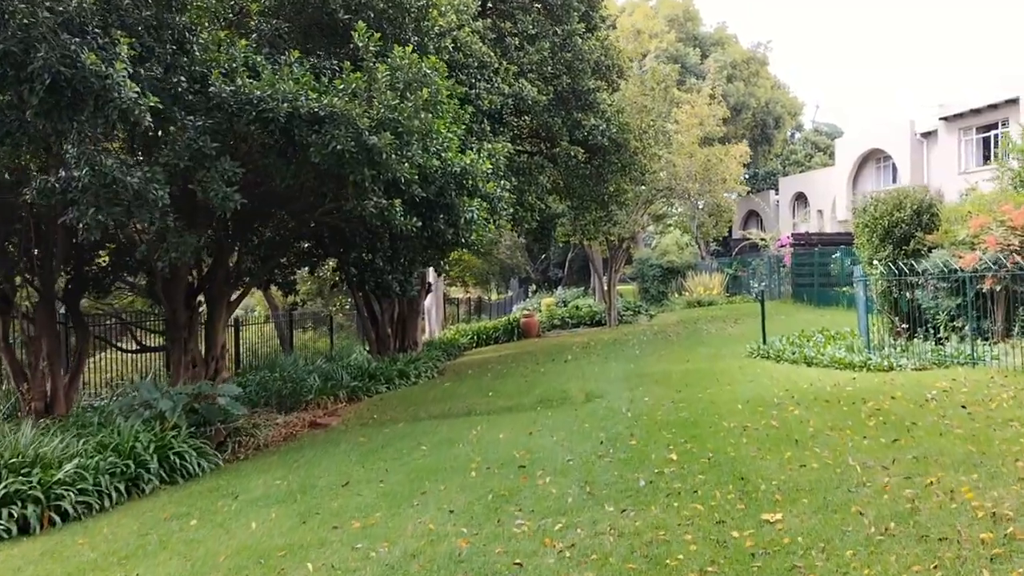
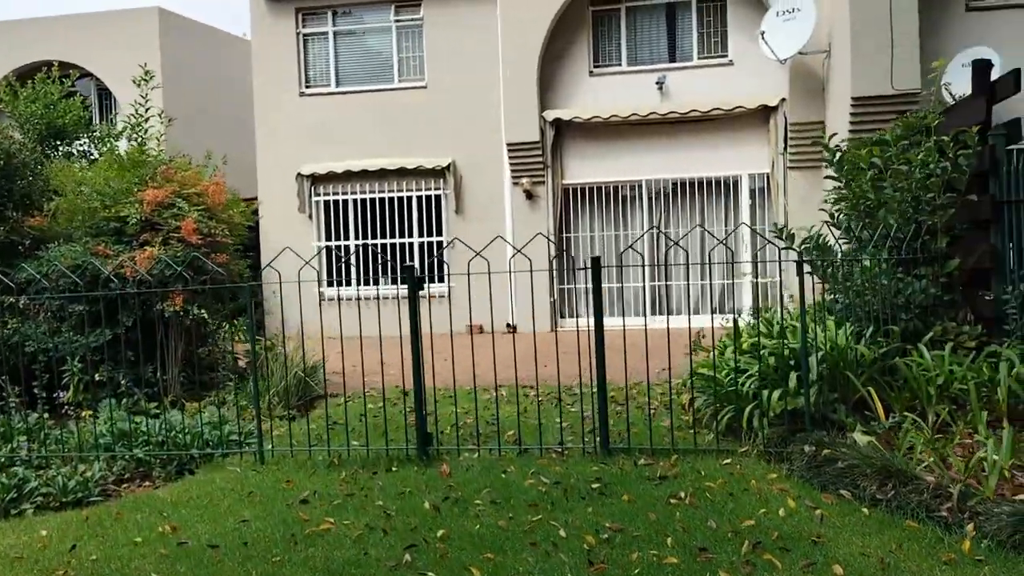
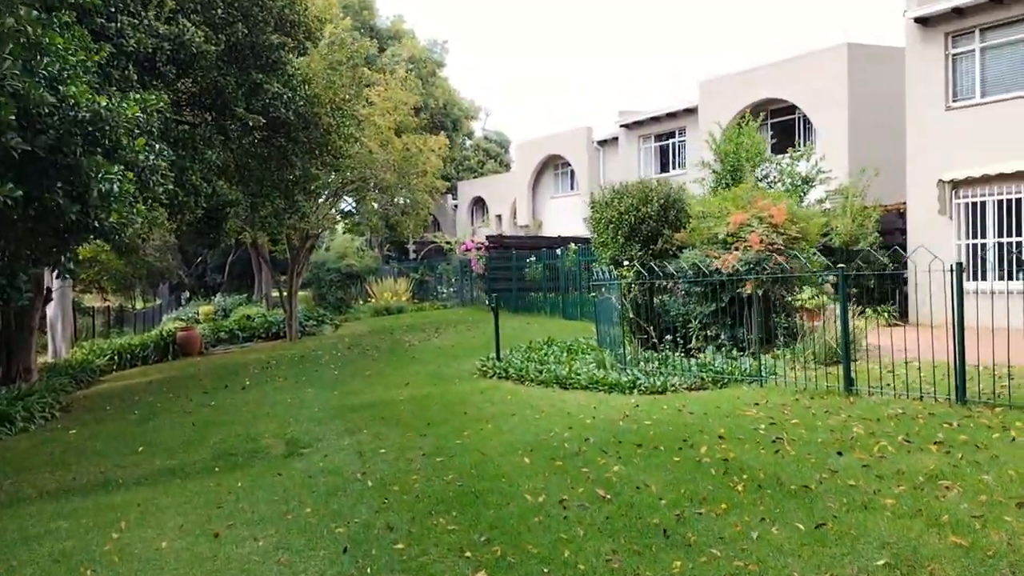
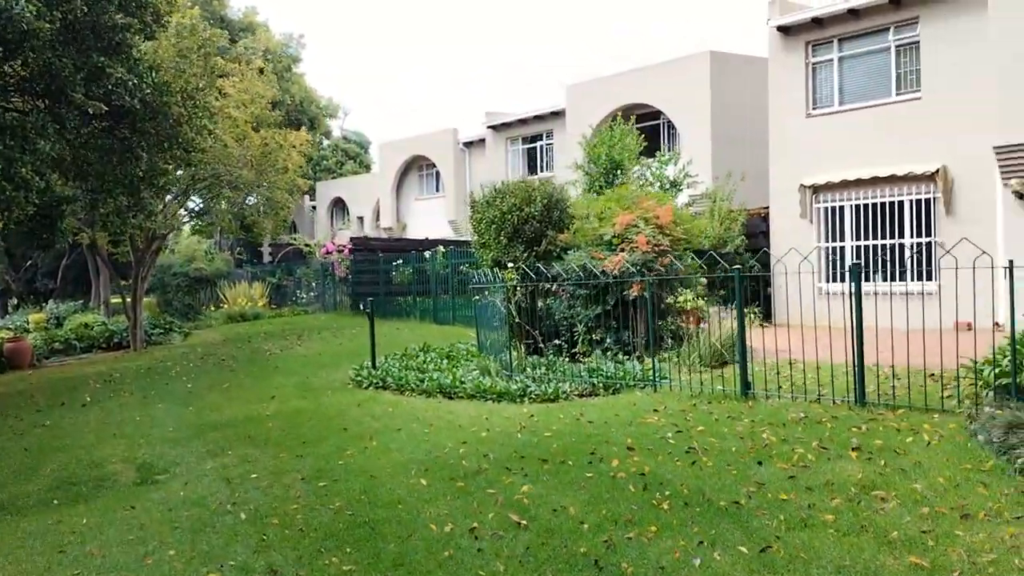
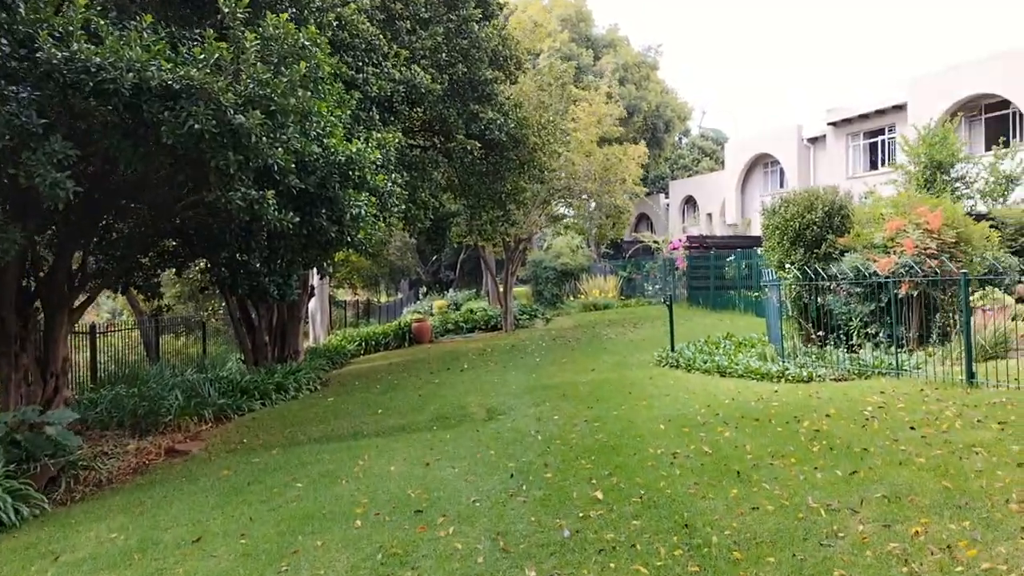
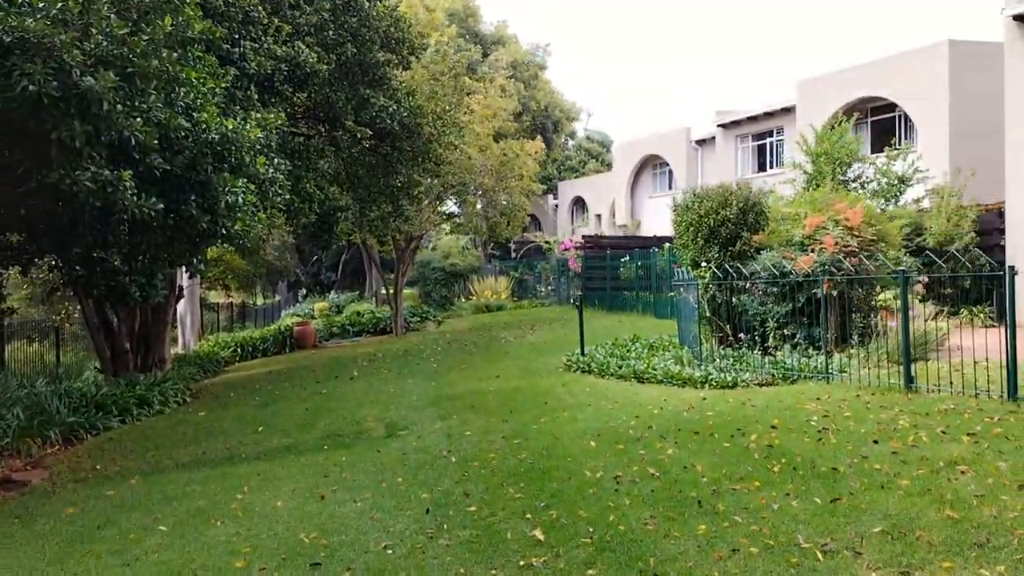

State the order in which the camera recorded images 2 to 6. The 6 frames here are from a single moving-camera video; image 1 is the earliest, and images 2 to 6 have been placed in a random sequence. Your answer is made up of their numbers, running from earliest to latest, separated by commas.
5, 6, 3, 4, 2
